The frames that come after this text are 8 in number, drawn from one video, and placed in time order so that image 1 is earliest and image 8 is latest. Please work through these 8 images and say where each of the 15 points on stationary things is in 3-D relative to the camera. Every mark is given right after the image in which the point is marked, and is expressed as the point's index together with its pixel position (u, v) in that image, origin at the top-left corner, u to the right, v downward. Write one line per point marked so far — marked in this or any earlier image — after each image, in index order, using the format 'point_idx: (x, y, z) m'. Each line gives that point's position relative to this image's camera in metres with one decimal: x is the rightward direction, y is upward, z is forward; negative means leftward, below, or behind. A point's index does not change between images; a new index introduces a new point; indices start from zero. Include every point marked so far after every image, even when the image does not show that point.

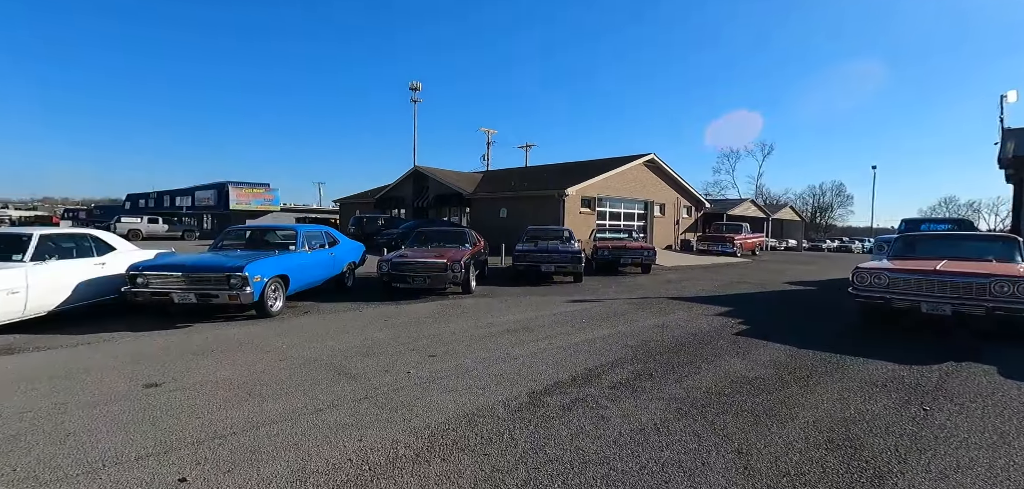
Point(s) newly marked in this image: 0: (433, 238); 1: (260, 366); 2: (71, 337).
0: (-1.6, +0.1, +10.2) m
1: (-2.3, -1.1, +4.5) m
2: (-5.1, -1.1, +5.7) m
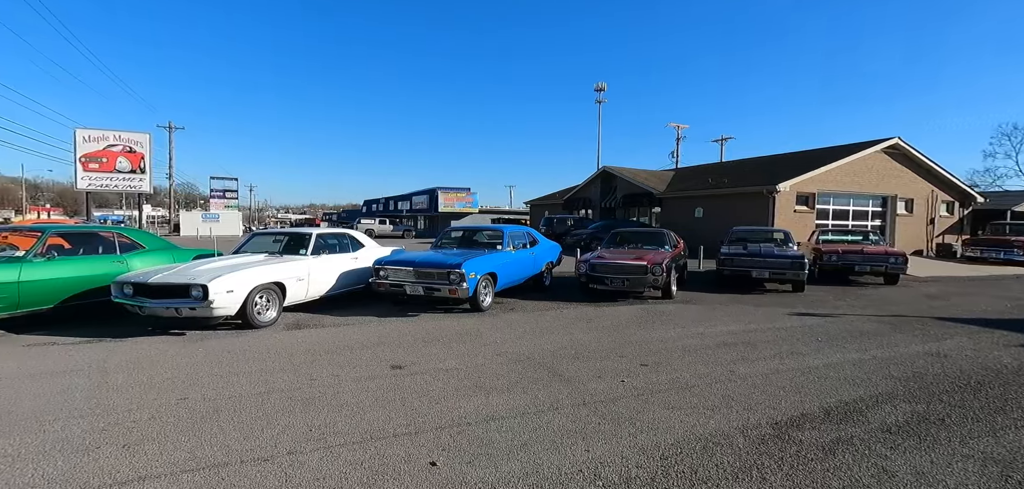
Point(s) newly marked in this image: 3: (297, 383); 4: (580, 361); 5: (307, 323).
0: (+2.4, +0.1, +9.8) m
1: (-0.3, -1.1, +4.8) m
2: (-2.5, -1.0, +6.9) m
3: (-1.8, -1.2, +4.1) m
4: (+0.6, -1.1, +4.7) m
5: (-2.8, -1.1, +6.7) m
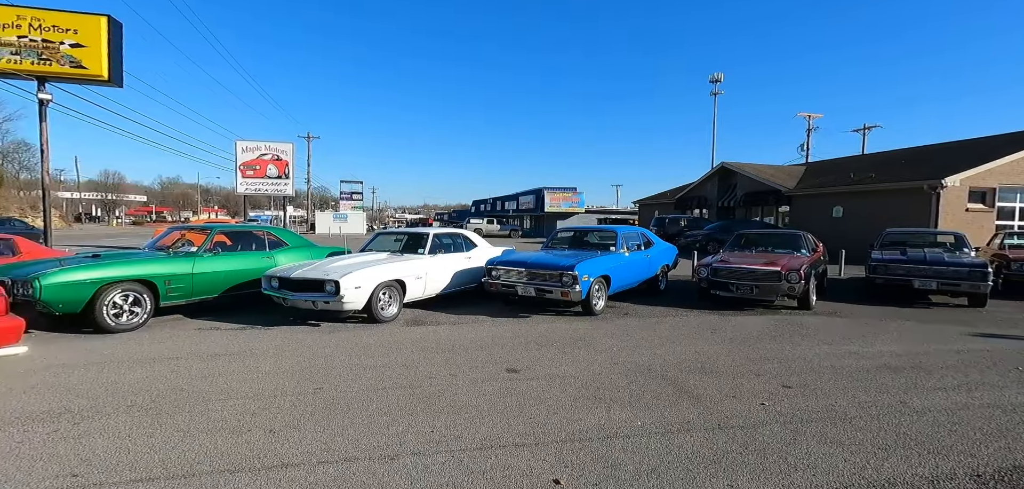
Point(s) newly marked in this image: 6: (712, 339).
0: (+4.5, +0.1, +8.9) m
1: (+0.8, -1.1, +4.6) m
2: (-0.9, -1.0, +7.1) m
3: (-0.8, -1.2, +4.2) m
4: (+1.7, -1.1, +4.2) m
5: (-1.2, -1.1, +6.9) m
6: (+2.3, -1.1, +5.6) m
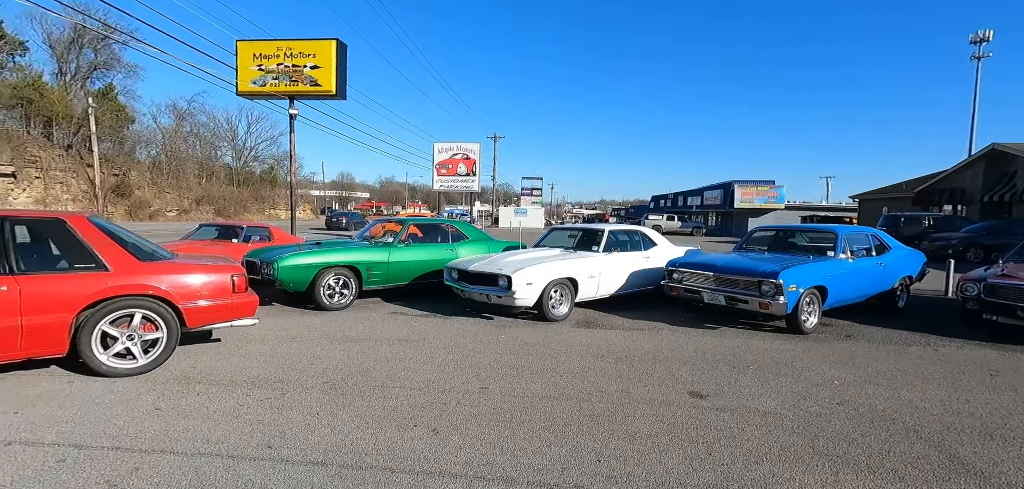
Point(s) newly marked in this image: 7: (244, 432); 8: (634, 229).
0: (+7.2, -0.1, +6.4) m
1: (+2.2, -1.2, +3.6) m
2: (+1.5, -1.0, +6.6) m
3: (+0.6, -1.2, +3.8) m
4: (+2.9, -1.2, +2.9) m
5: (+1.1, -1.0, +6.5) m
6: (+4.0, -1.2, +4.1) m
7: (-1.7, -1.2, +3.1) m
8: (+2.0, +0.2, +8.0) m
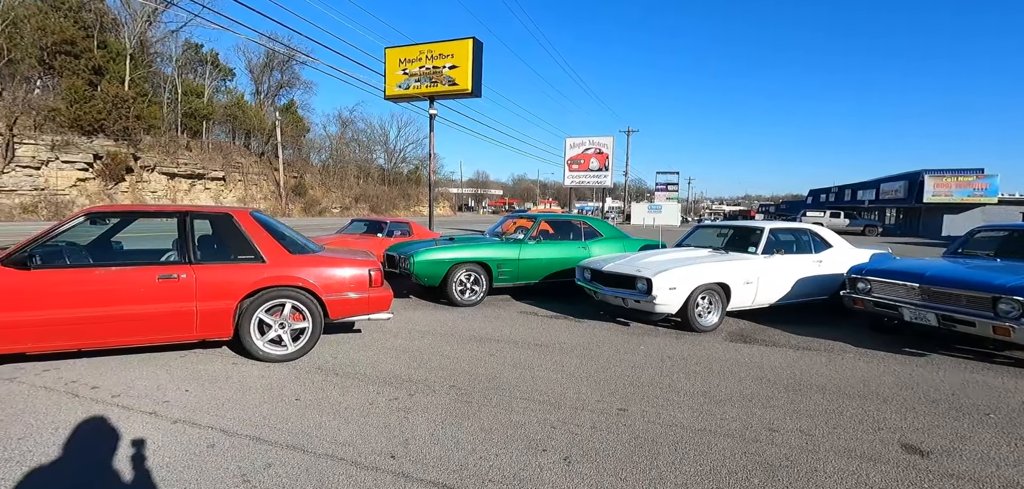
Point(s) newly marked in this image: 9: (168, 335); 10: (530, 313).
0: (+8.6, -0.2, +3.8) m
1: (+3.0, -1.2, +2.4) m
2: (+3.1, -1.0, +5.5) m
3: (+1.5, -1.2, +3.1) m
4: (+3.6, -1.3, +1.6) m
5: (+2.7, -1.0, +5.5) m
6: (+4.9, -1.2, +2.4) m
7: (-0.9, -1.2, +3.0) m
8: (+4.0, +0.2, +6.7) m
9: (-3.0, -0.8, +4.3) m
10: (+0.2, -0.9, +6.8) m
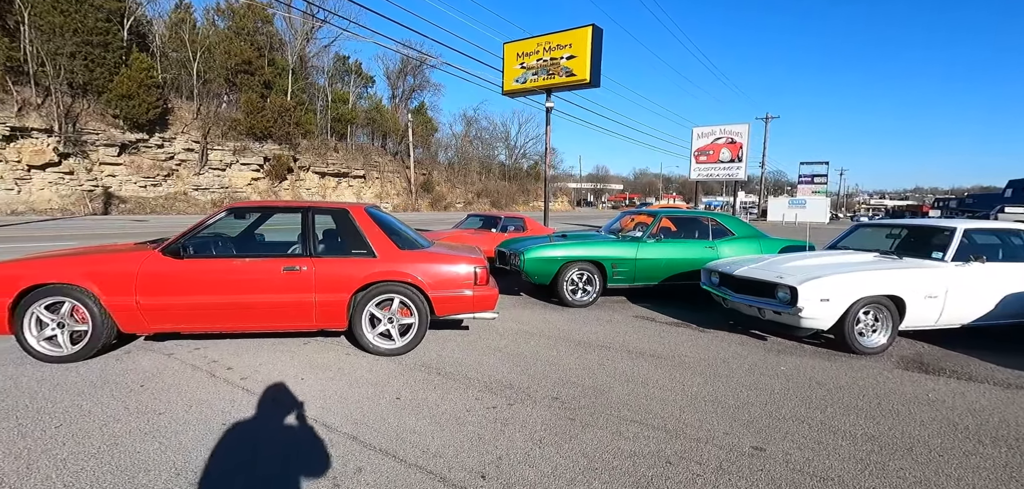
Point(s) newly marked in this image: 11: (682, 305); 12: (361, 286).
0: (+9.1, -0.4, +1.3) m
1: (+3.4, -1.3, +1.3) m
2: (+4.2, -1.1, +4.2) m
3: (+2.0, -1.2, +2.3) m
4: (+3.7, -1.3, +0.4) m
5: (+3.8, -1.1, +4.4) m
6: (+5.2, -1.3, +0.9) m
7: (-0.3, -1.2, +2.8) m
8: (+5.3, +0.2, +5.2) m
9: (-2.1, -0.7, +4.6) m
10: (+1.7, -0.9, +6.2) m
11: (+2.4, -0.8, +7.0) m
12: (-1.4, -0.4, +4.5) m
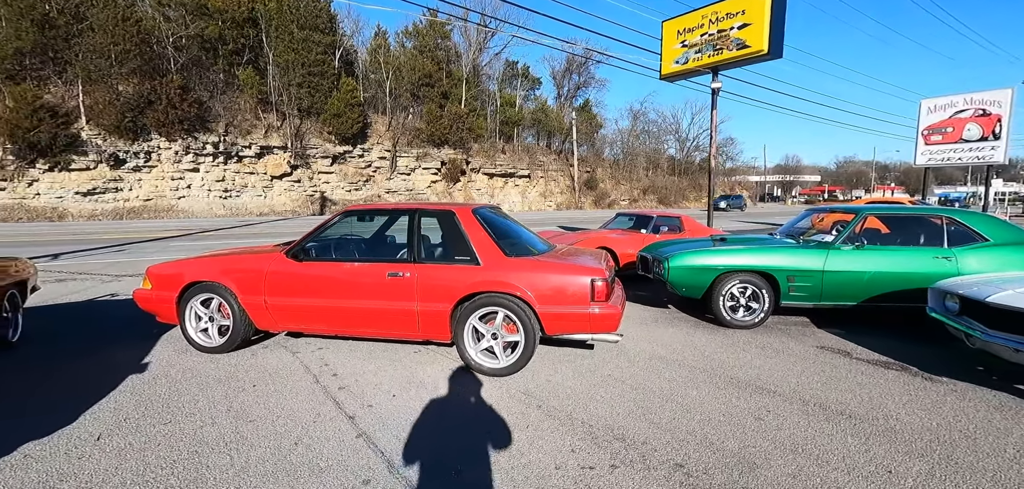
0: (+8.5, -0.5, -2.5) m
1: (+3.0, -1.4, -0.5) m
2: (+4.8, -1.2, +2.0) m
3: (+2.1, -1.3, +0.8) m
4: (+3.0, -1.5, -1.5) m
5: (+4.5, -1.2, +2.2) m
6: (+4.5, -1.5, -1.5) m
7: (+0.1, -1.2, +2.1) m
8: (+6.2, 0.0, +2.5) m
9: (-1.0, -0.8, +4.4) m
10: (+3.1, -1.0, +4.7) m
11: (+4.0, -0.9, +5.1) m
12: (-0.4, -0.4, +4.1) m
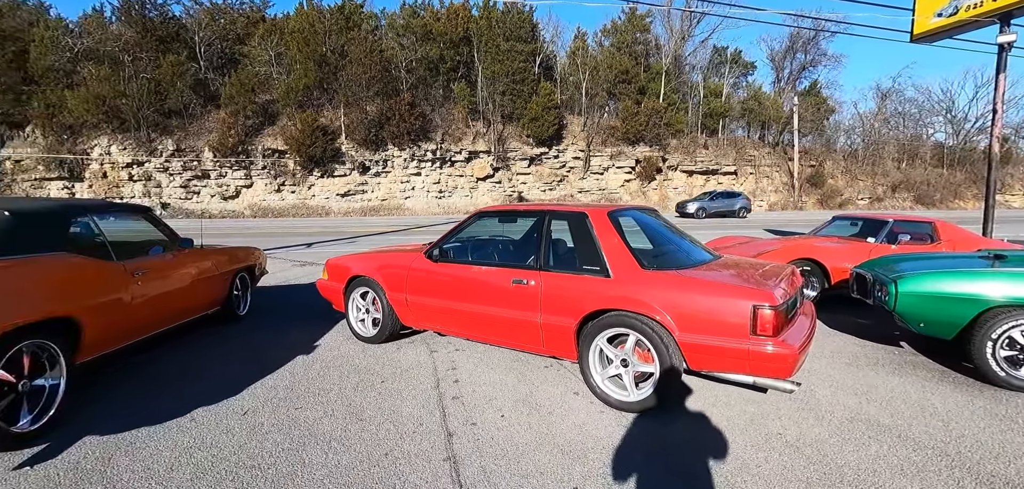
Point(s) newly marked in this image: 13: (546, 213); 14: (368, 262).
0: (+6.2, -0.9, -6.0) m
1: (+1.9, -1.5, -2.1) m
2: (+4.5, -1.4, -0.5) m
3: (+1.6, -1.4, -0.4) m
4: (+1.5, -1.6, -2.9) m
5: (+4.3, -1.4, -0.1) m
6: (+2.9, -1.7, -3.6) m
7: (+0.2, -1.3, +1.5) m
8: (+6.0, -0.2, -0.5) m
9: (+0.1, -0.8, +4.0) m
10: (+4.0, -1.2, +2.7) m
11: (+5.0, -1.1, +2.7) m
12: (+0.6, -0.5, +3.5) m
13: (+0.3, +0.3, +4.1) m
14: (-1.5, -0.2, +5.0) m
